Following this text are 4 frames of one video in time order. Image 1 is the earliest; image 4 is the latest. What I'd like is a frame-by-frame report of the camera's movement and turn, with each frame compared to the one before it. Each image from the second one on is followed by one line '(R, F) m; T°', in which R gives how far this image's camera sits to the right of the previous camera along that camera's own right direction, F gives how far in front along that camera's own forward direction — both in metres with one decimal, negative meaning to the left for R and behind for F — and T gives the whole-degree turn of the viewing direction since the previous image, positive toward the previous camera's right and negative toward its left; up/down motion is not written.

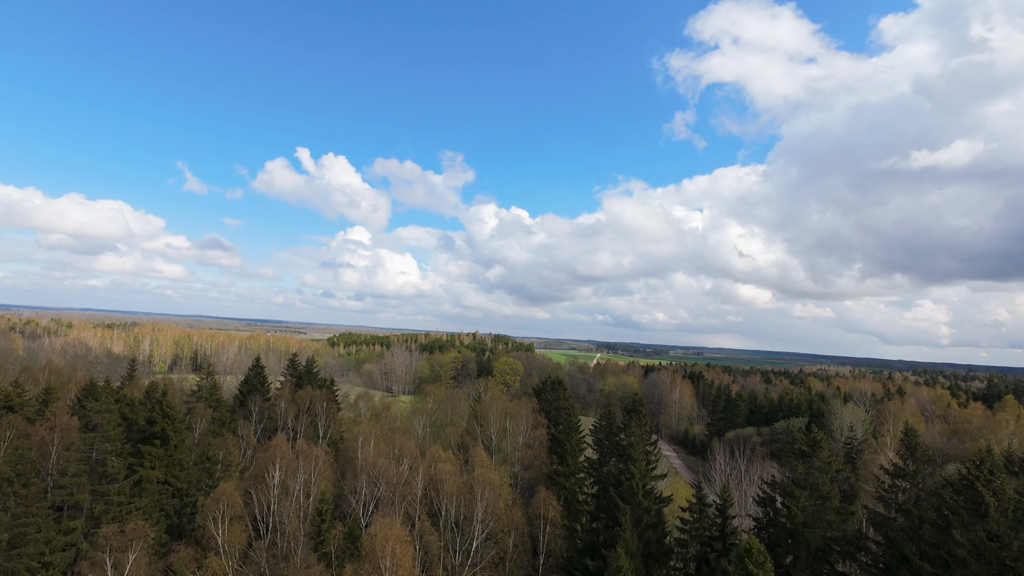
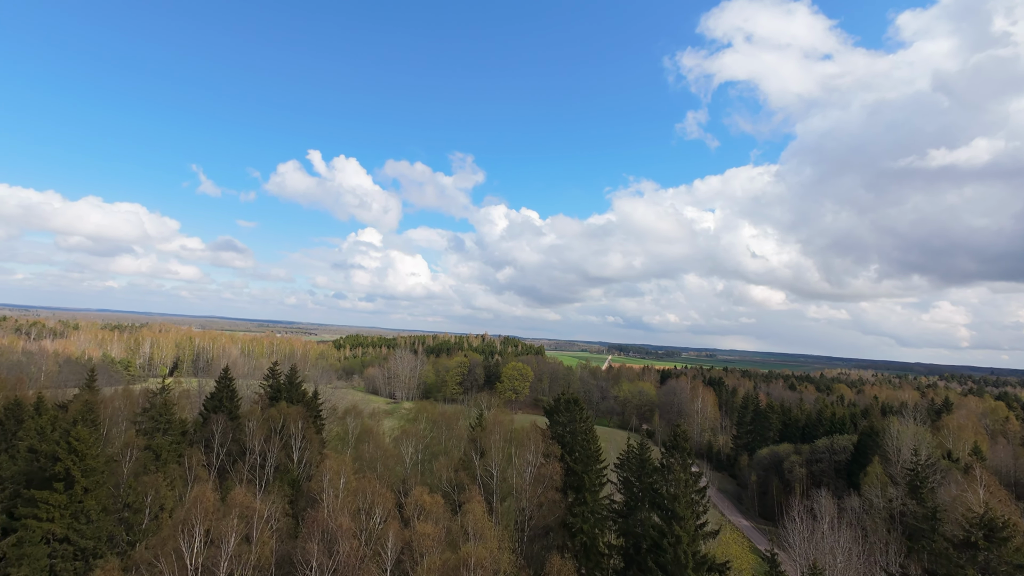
(+0.2, +6.2) m; -1°
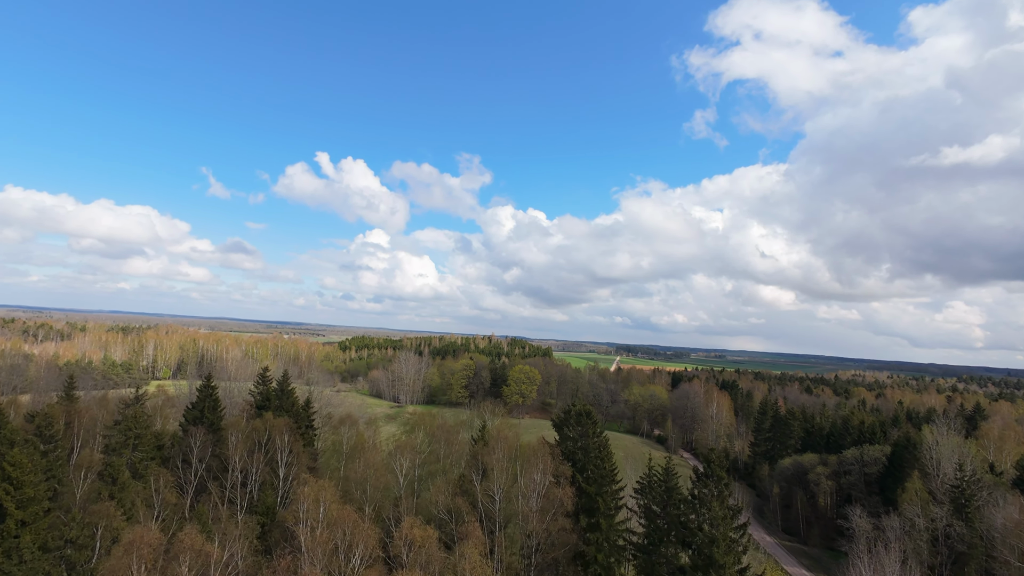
(+0.1, +3.1) m; -1°
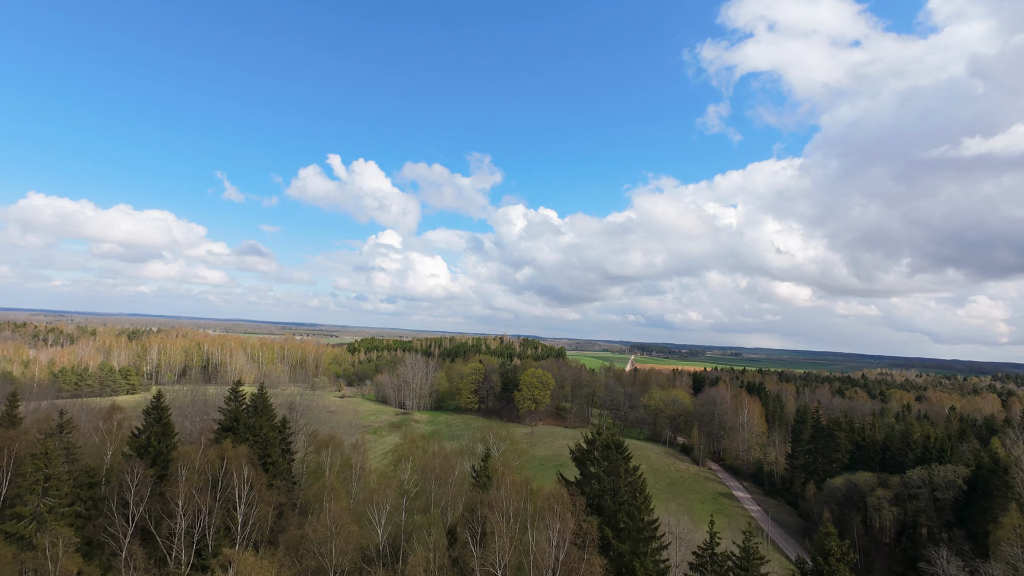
(+0.2, +6.2) m; -1°
